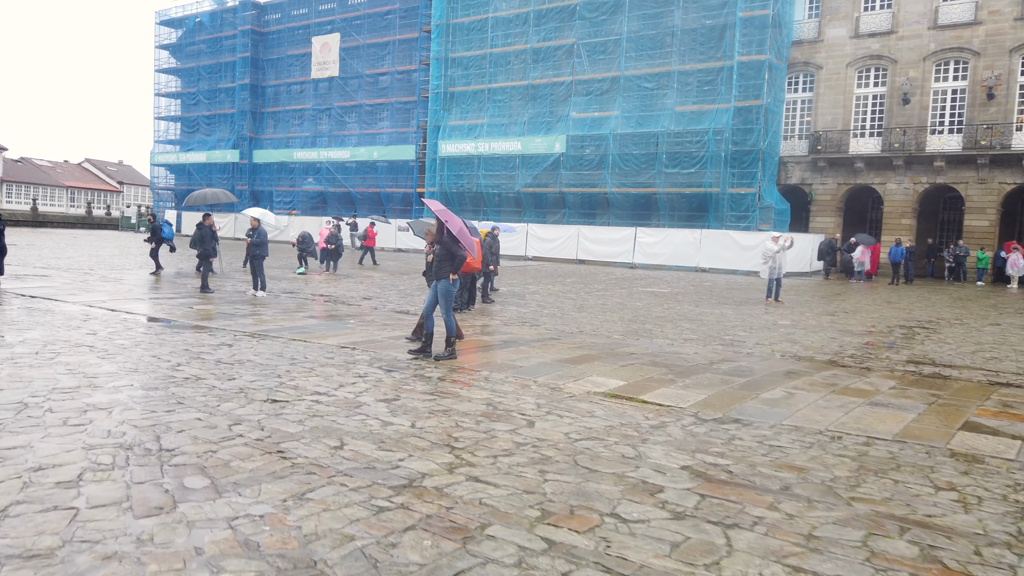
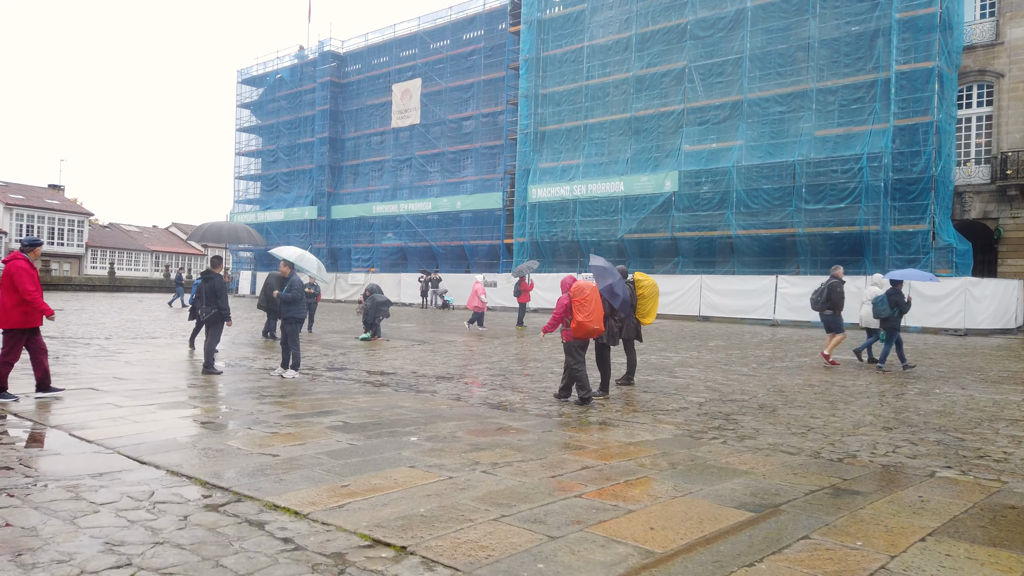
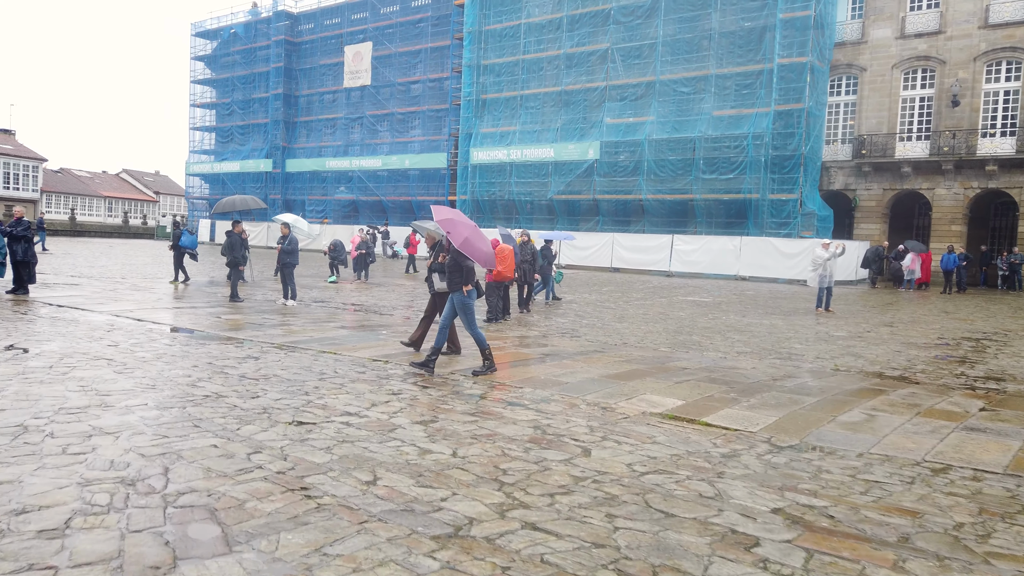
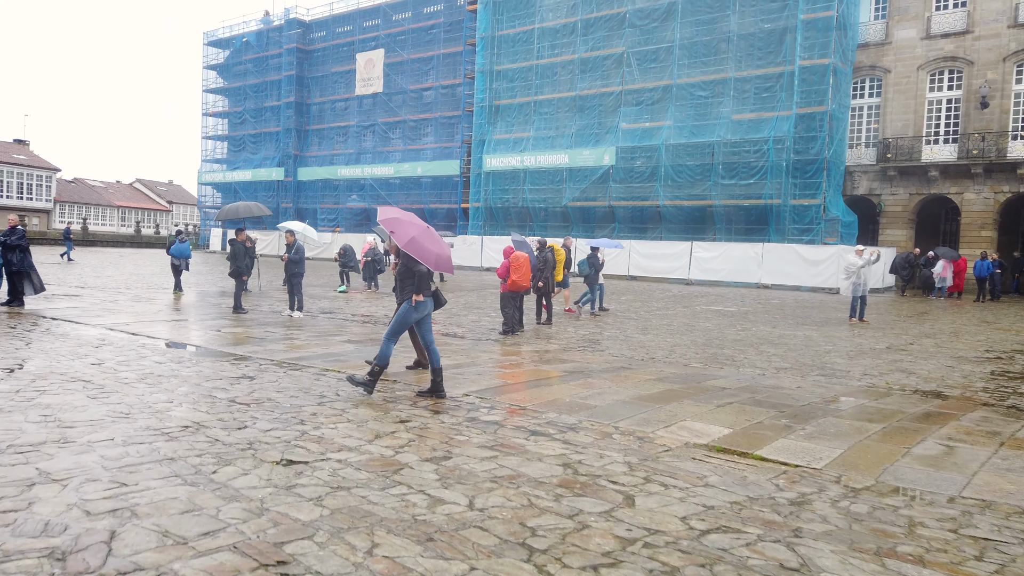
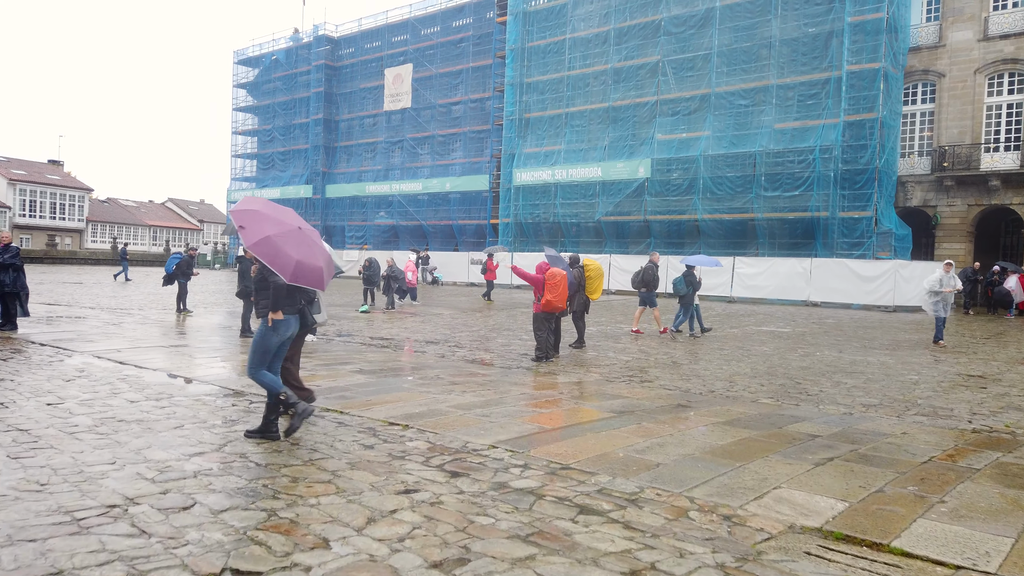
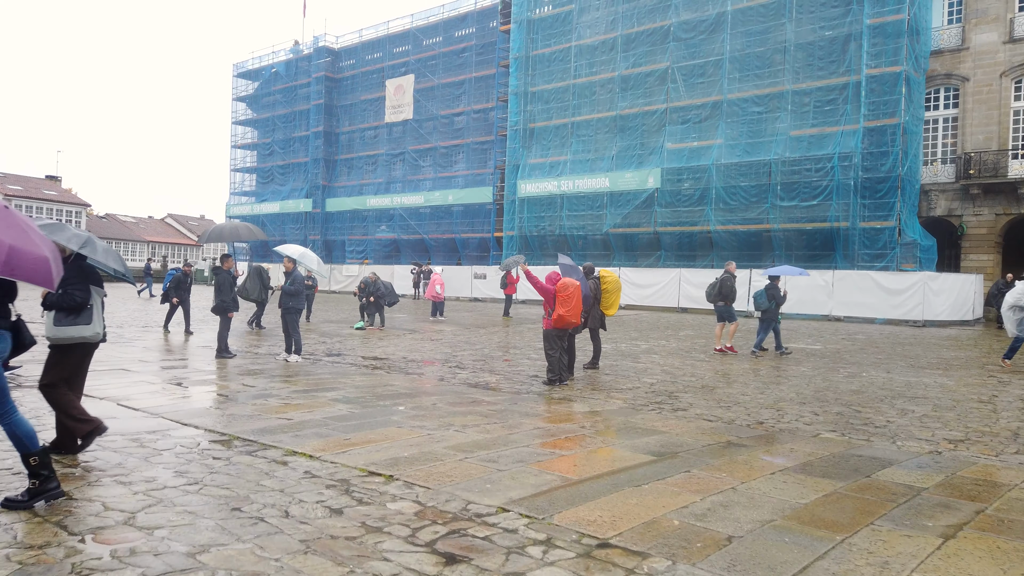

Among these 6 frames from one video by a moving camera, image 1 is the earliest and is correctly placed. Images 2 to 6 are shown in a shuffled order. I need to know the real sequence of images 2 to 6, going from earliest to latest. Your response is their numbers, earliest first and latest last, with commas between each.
3, 4, 5, 6, 2
